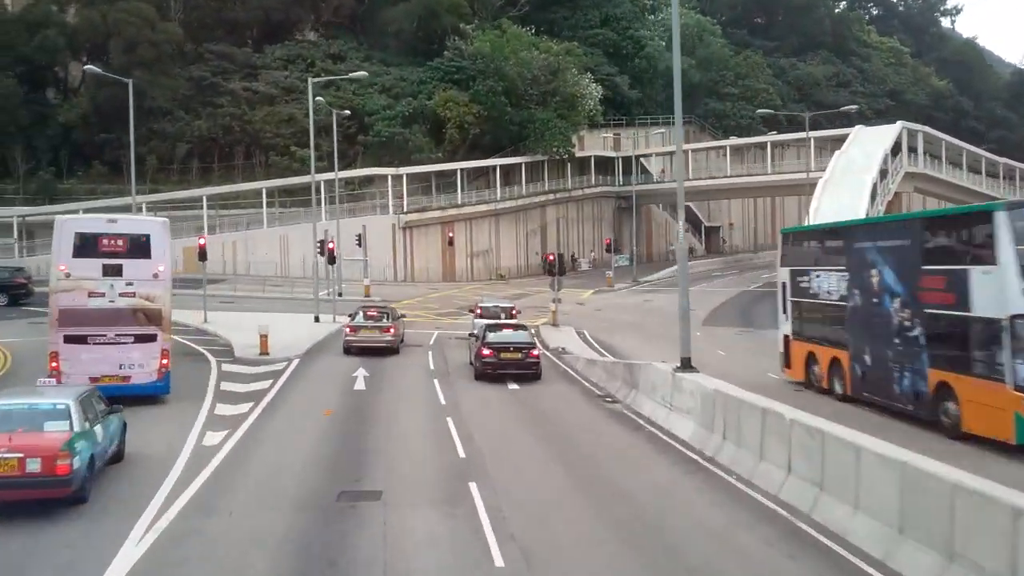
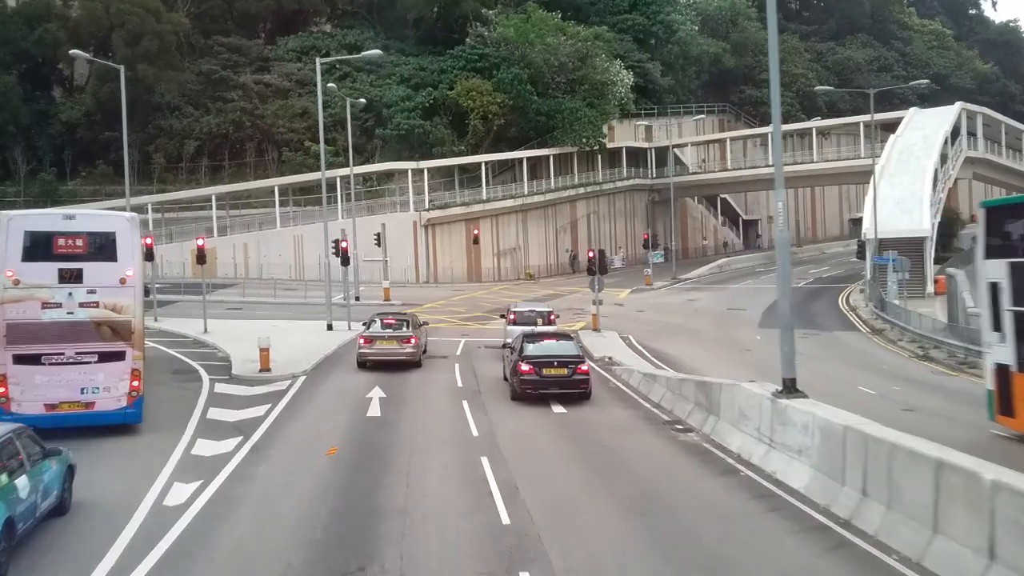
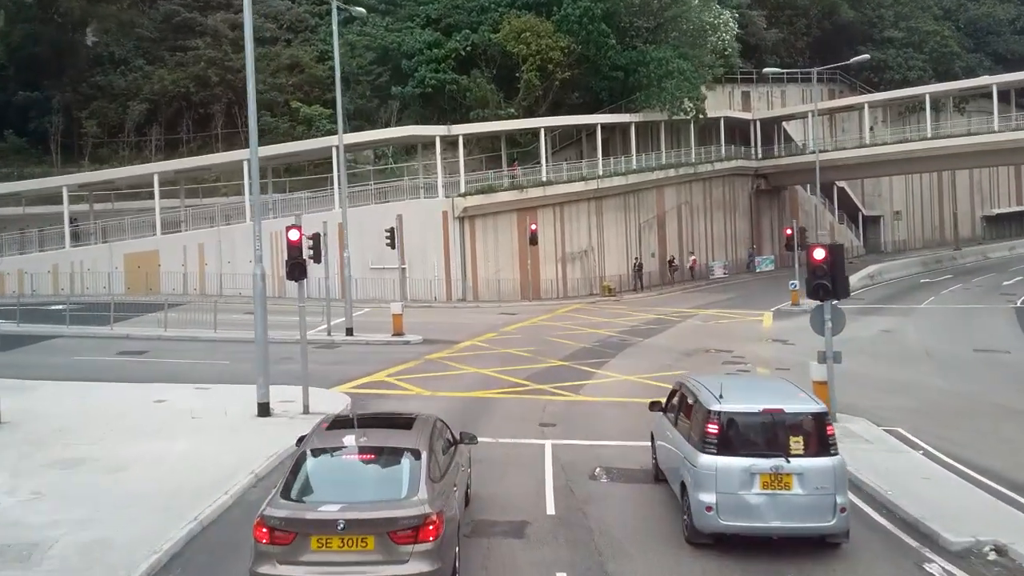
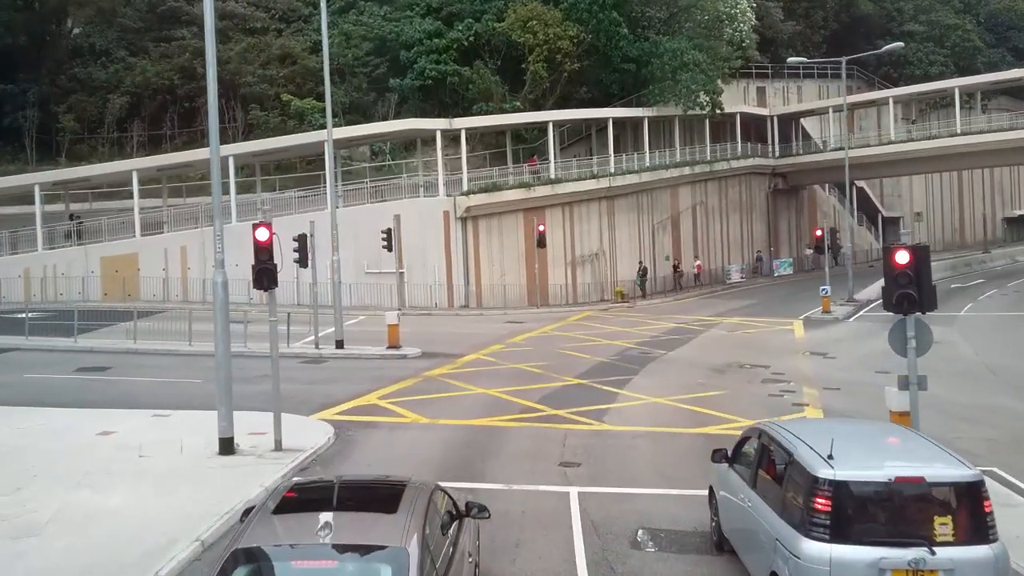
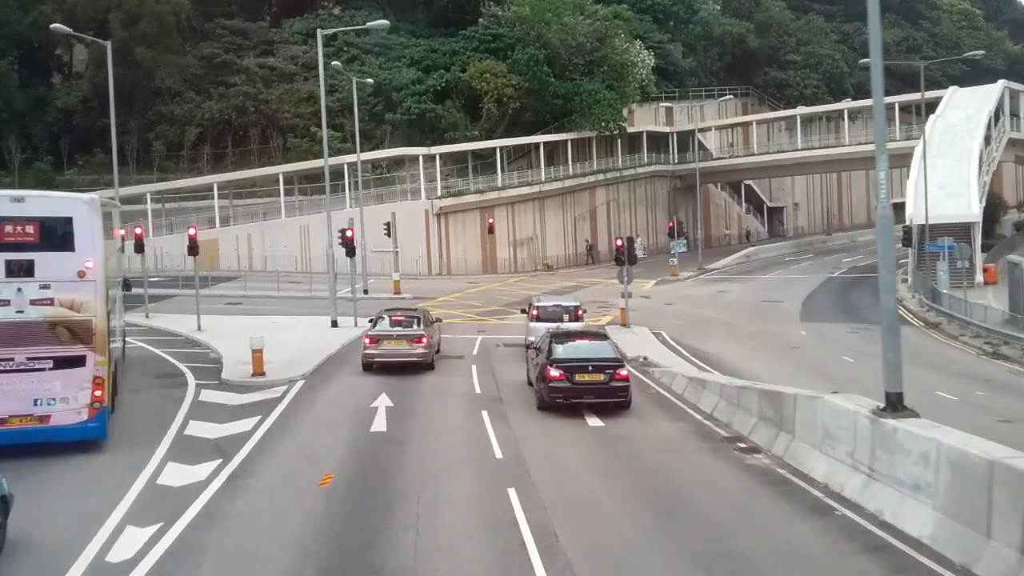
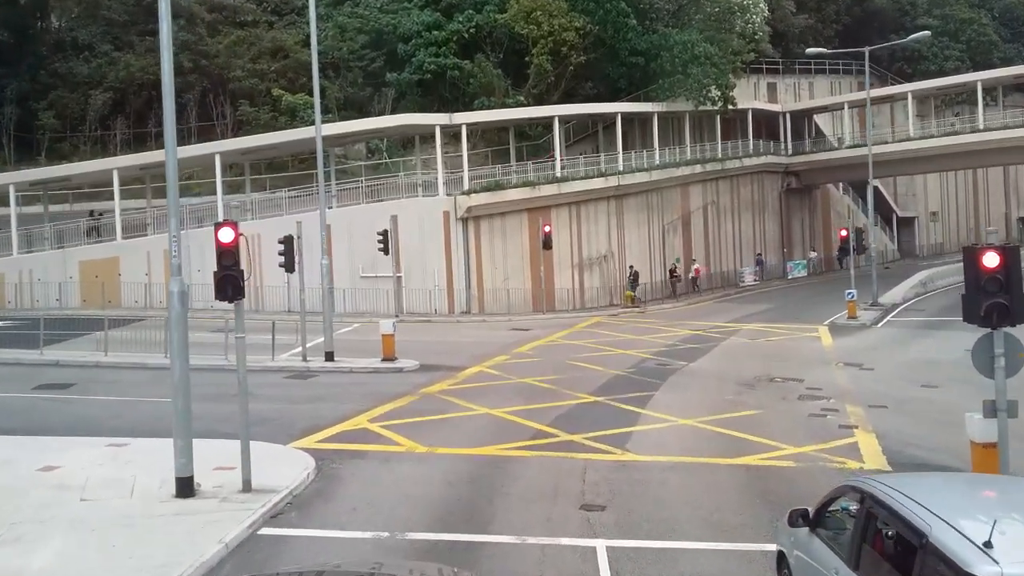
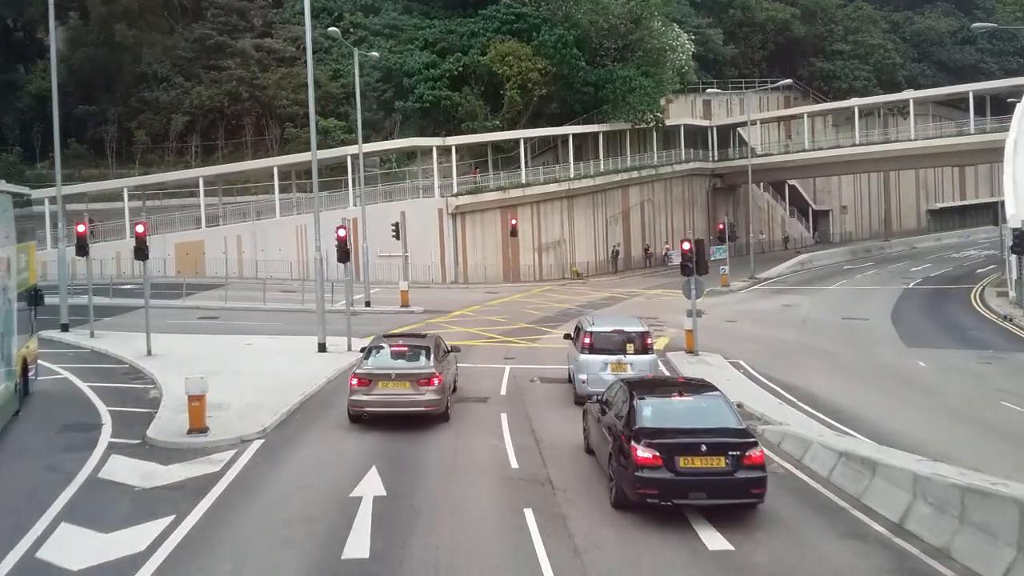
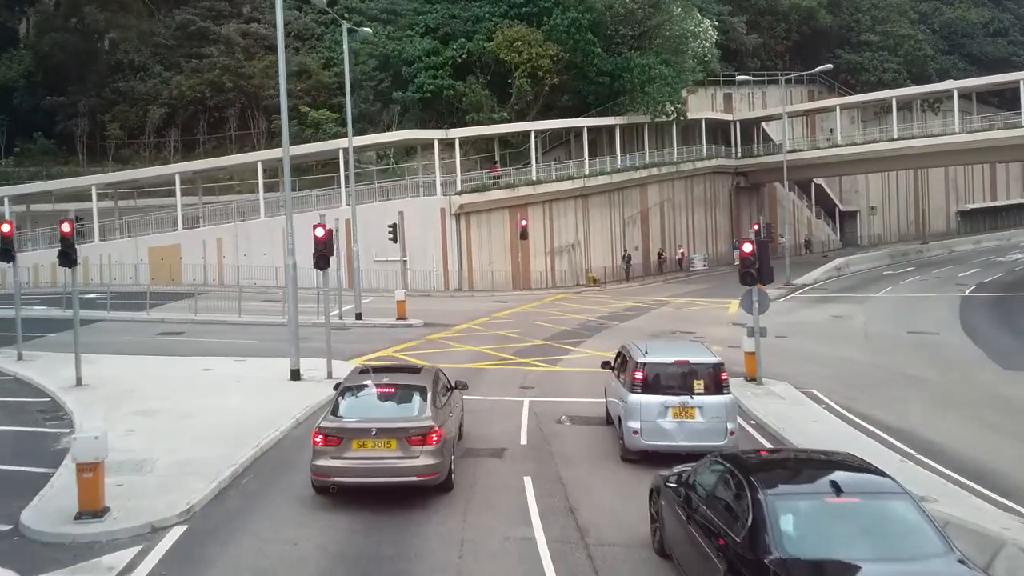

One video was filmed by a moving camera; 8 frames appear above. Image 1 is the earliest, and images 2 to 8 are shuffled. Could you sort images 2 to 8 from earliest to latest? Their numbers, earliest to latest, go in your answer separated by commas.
2, 5, 7, 8, 3, 4, 6
